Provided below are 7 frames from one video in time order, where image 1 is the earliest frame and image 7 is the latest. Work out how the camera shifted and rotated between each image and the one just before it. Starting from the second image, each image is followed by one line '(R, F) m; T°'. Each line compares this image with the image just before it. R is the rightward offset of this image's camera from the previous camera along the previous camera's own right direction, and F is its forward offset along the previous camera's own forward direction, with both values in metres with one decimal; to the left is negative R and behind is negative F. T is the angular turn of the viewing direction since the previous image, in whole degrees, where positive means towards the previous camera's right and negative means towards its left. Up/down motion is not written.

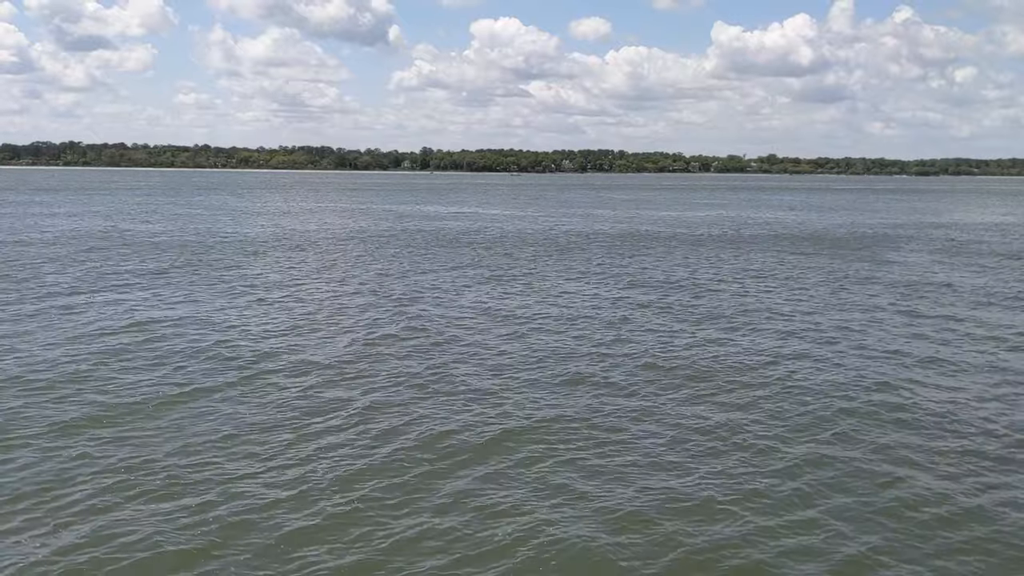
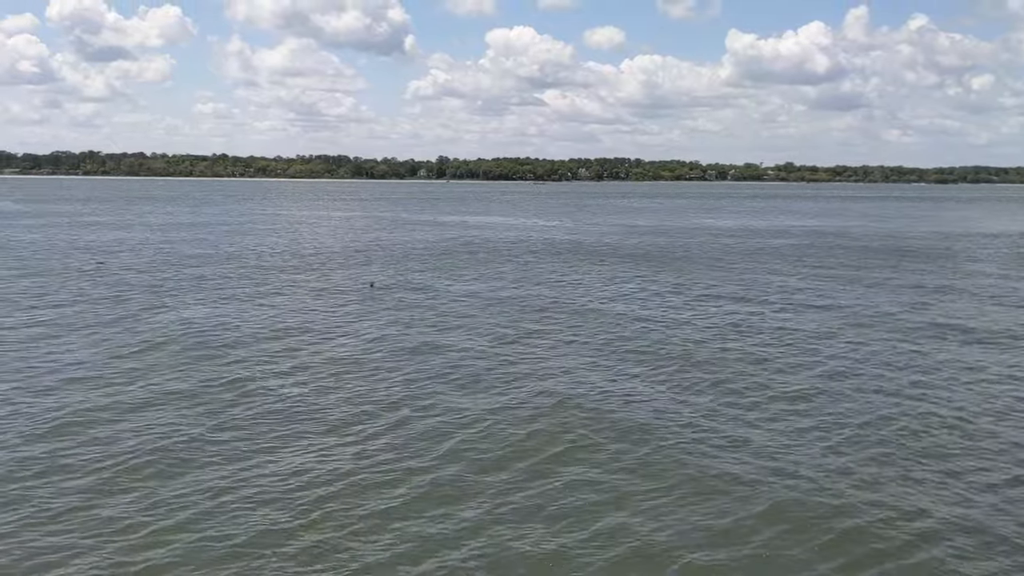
(-1.5, 0.0) m; -1°
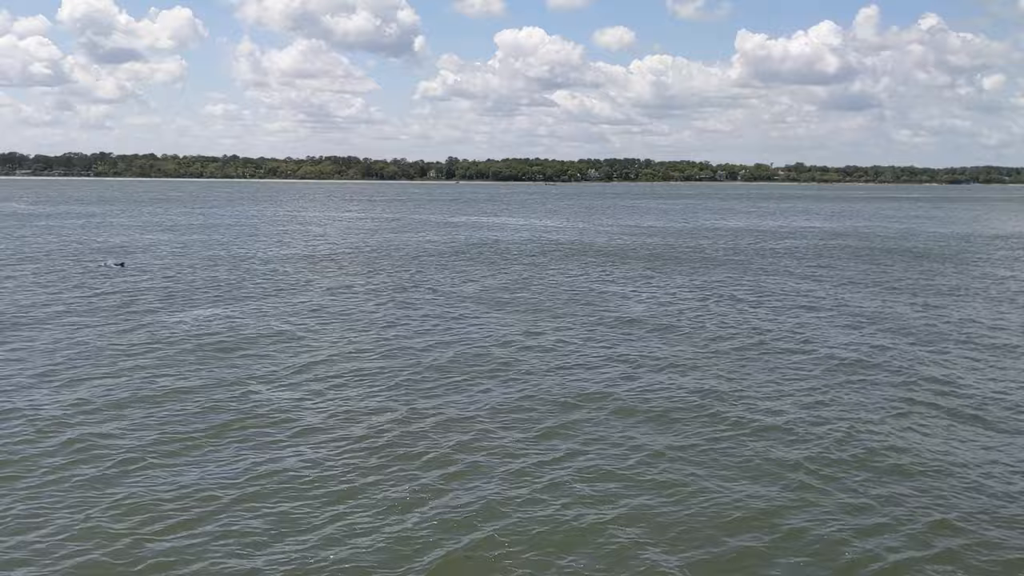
(-0.6, +0.1) m; 0°
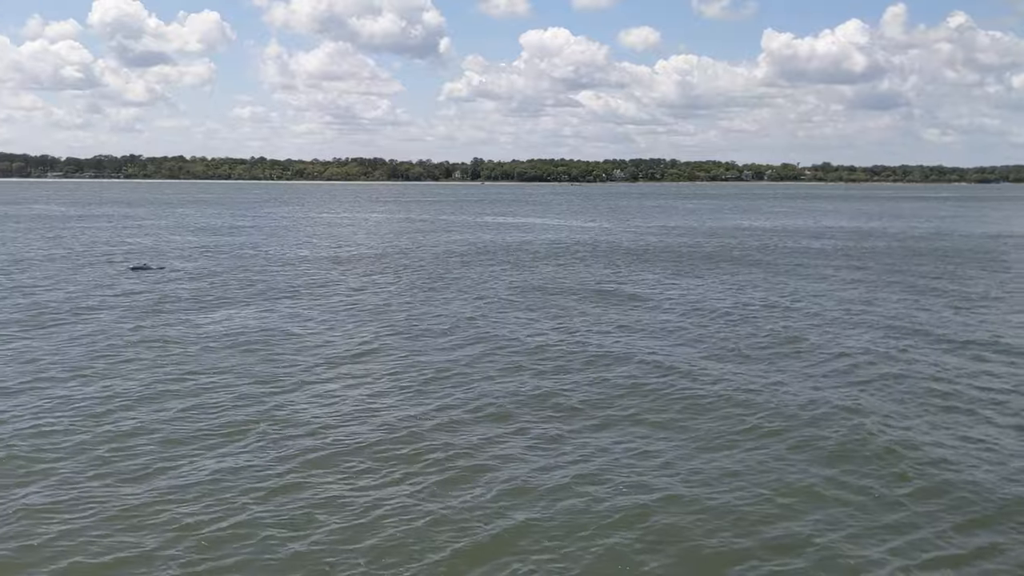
(-1.3, -0.2) m; -1°
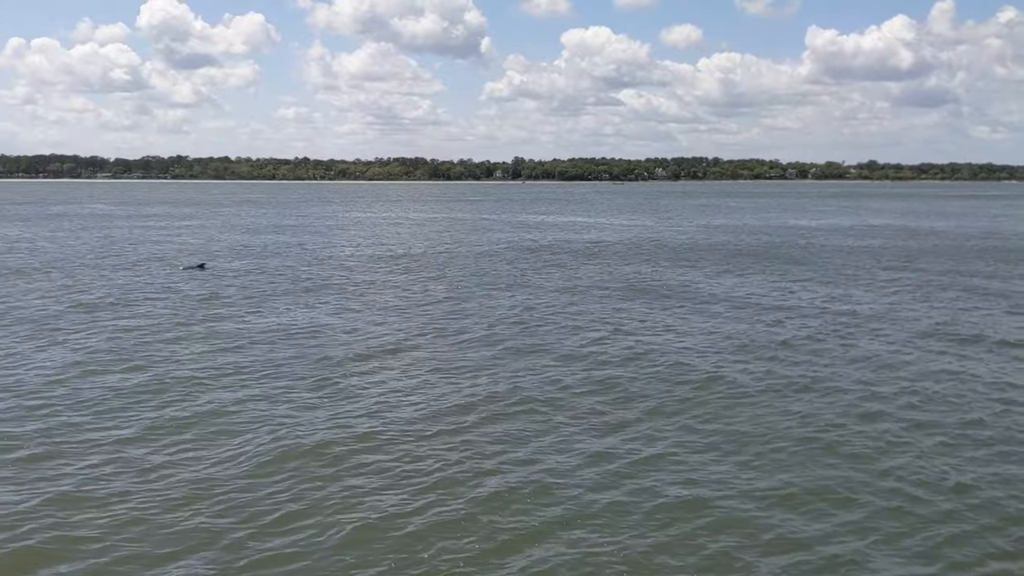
(-1.8, -0.1) m; -2°
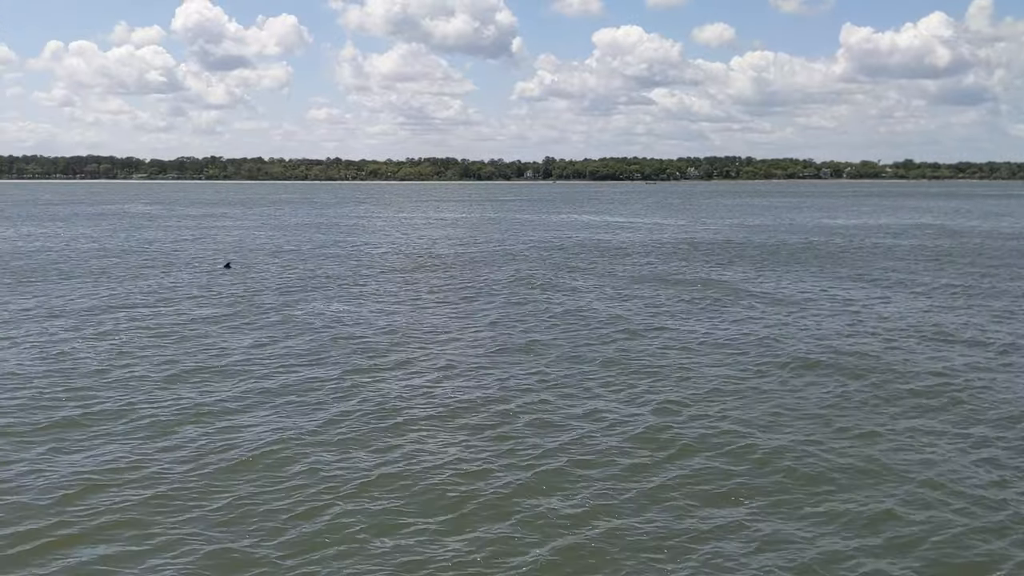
(-1.2, +0.2) m; -2°
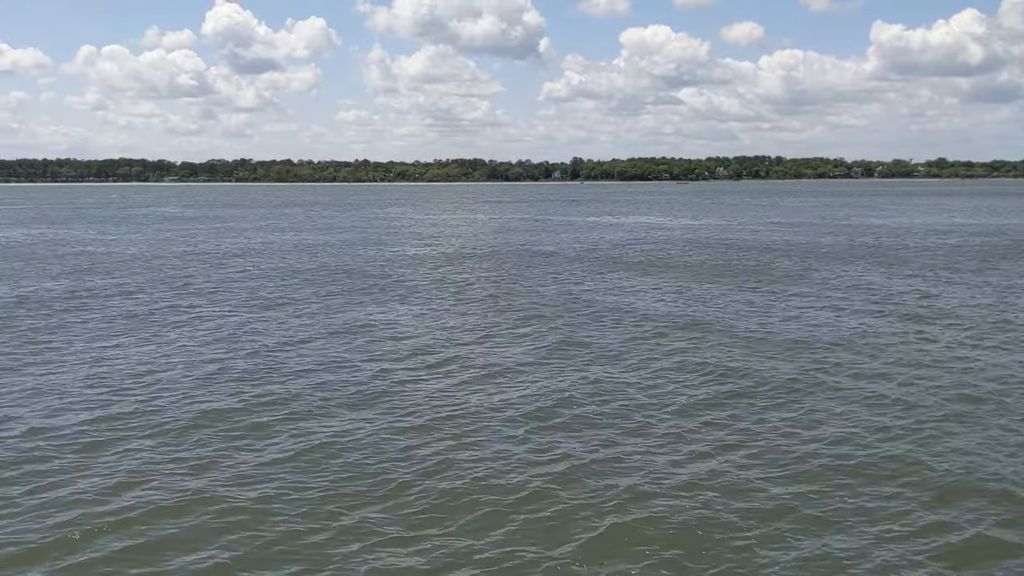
(-1.5, 0.0) m; -1°
